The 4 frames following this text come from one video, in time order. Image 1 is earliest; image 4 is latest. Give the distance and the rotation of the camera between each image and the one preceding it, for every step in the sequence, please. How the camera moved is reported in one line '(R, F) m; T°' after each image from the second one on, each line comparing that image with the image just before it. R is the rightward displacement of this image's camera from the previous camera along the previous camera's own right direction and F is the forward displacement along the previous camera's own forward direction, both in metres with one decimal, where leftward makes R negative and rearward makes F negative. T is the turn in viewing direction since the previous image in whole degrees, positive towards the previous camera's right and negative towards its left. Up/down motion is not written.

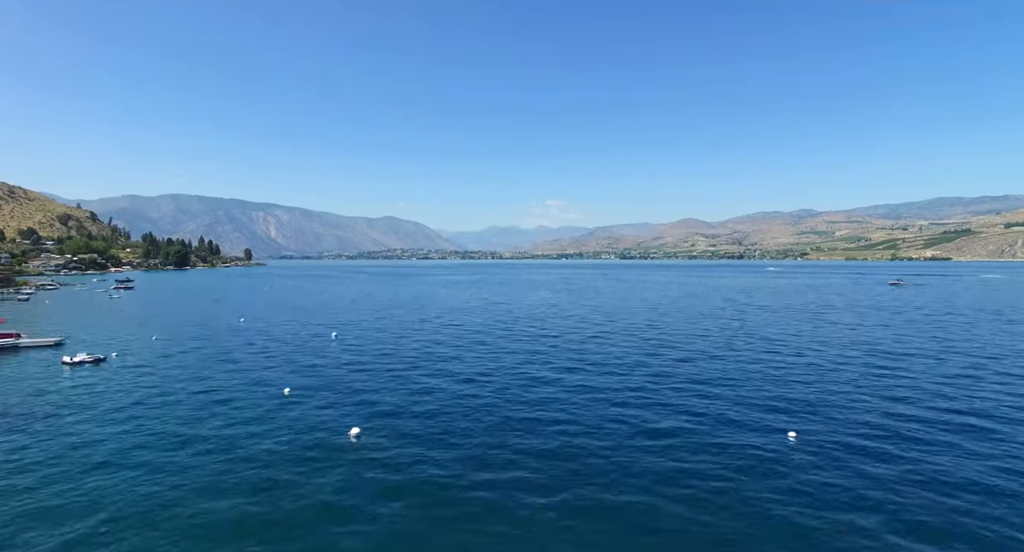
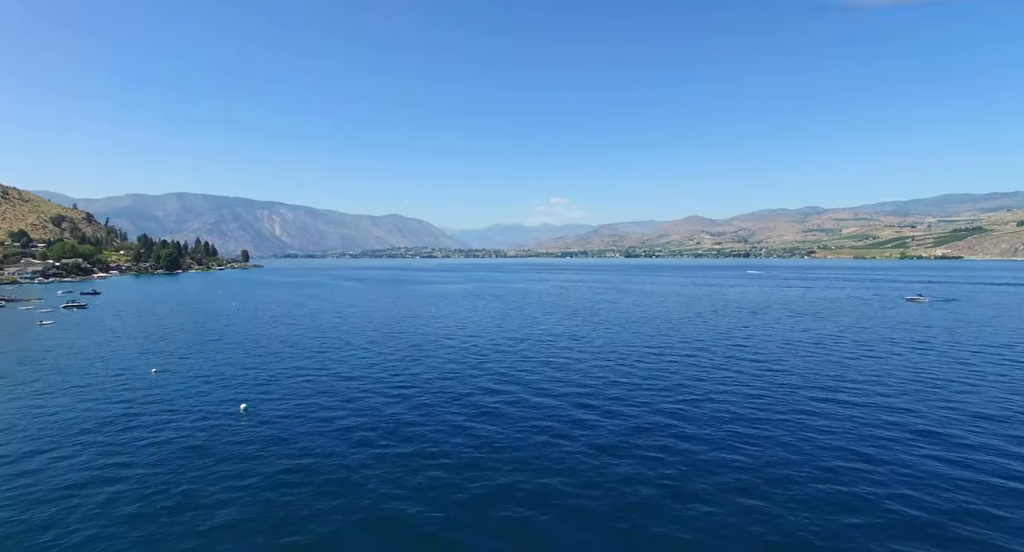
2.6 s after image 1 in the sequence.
(+2.9, +10.7) m; 0°
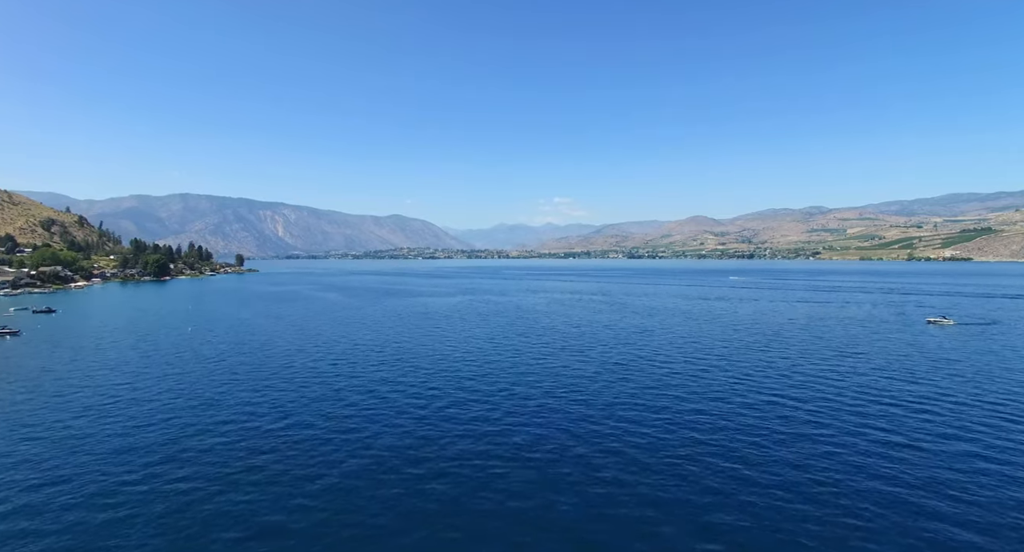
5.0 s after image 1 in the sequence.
(+3.1, +11.6) m; 0°
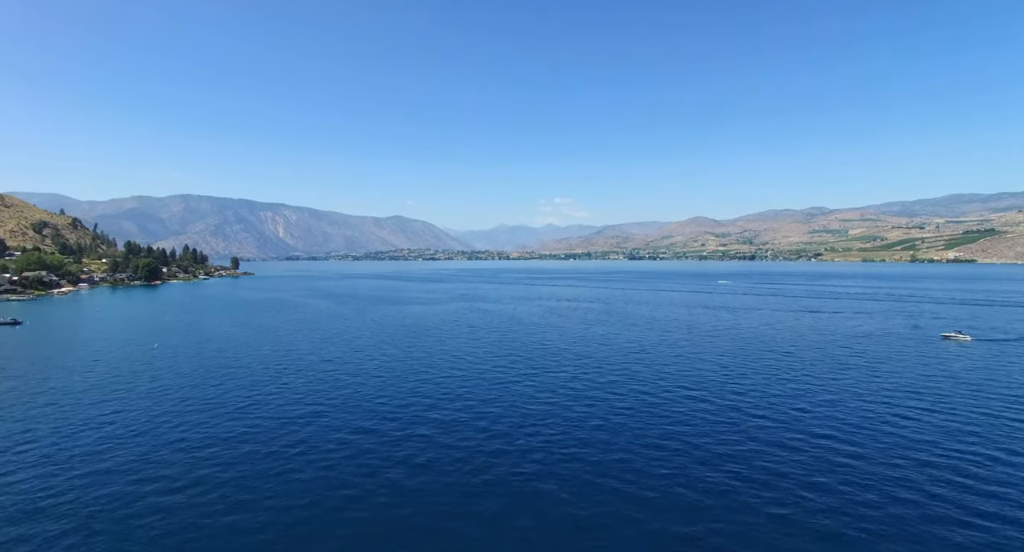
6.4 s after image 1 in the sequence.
(+2.0, +7.0) m; 0°
